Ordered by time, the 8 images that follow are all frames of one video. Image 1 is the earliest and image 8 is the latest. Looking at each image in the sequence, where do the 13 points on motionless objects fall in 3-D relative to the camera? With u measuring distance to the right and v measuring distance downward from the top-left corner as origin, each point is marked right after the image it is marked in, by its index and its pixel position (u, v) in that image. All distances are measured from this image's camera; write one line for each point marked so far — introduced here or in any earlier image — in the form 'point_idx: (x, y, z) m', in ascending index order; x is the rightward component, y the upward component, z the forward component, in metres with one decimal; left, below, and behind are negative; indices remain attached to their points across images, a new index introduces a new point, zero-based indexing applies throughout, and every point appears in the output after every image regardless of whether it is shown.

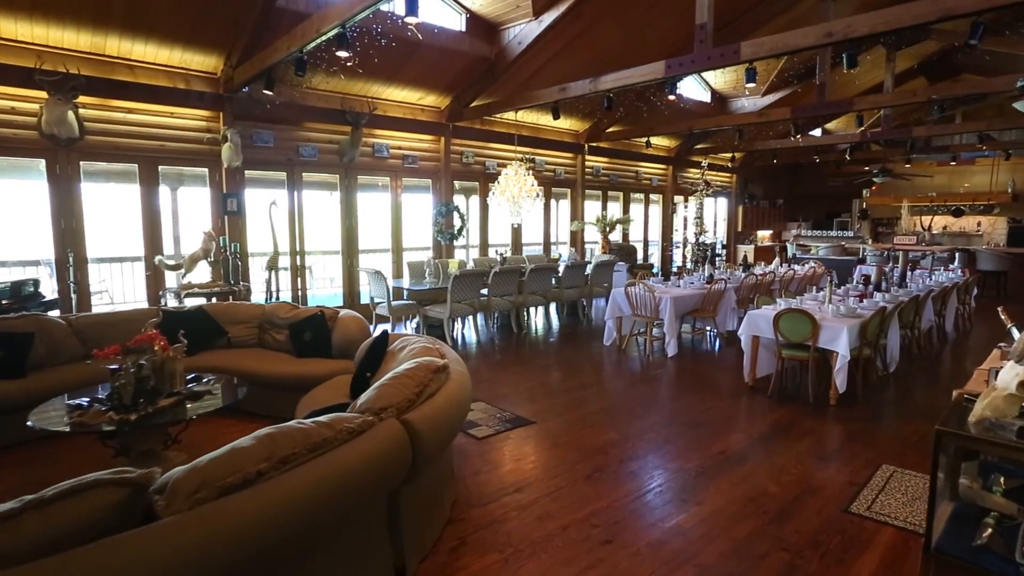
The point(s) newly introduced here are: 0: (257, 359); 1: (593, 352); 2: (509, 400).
0: (-1.8, -0.5, +4.2) m
1: (+0.9, -0.7, +6.4) m
2: (0.0, -0.9, +4.5) m
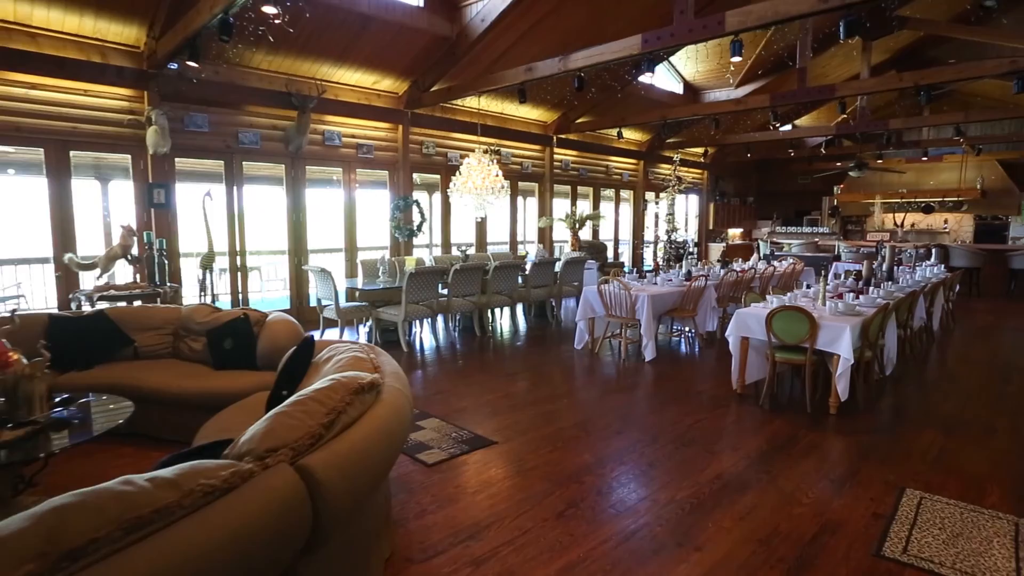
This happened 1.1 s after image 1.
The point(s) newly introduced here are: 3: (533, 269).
0: (-2.1, -0.5, +3.5) m
1: (+0.5, -0.7, +5.9) m
2: (-0.3, -0.8, +3.9) m
3: (+0.2, +0.2, +7.2) m
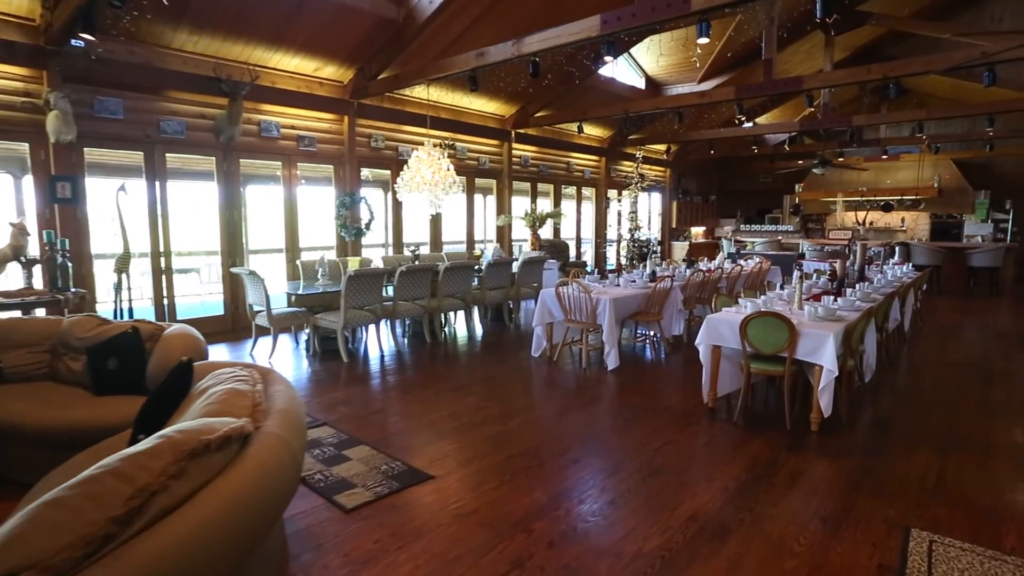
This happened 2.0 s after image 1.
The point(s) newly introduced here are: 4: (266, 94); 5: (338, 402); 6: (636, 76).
0: (-2.4, -0.5, +2.9) m
1: (+0.1, -0.7, +5.4) m
2: (-0.6, -0.9, +3.4) m
3: (-0.3, +0.2, +6.7) m
4: (-2.7, +2.2, +6.7) m
5: (-1.3, -0.8, +4.4) m
6: (+2.2, +3.7, +10.5) m
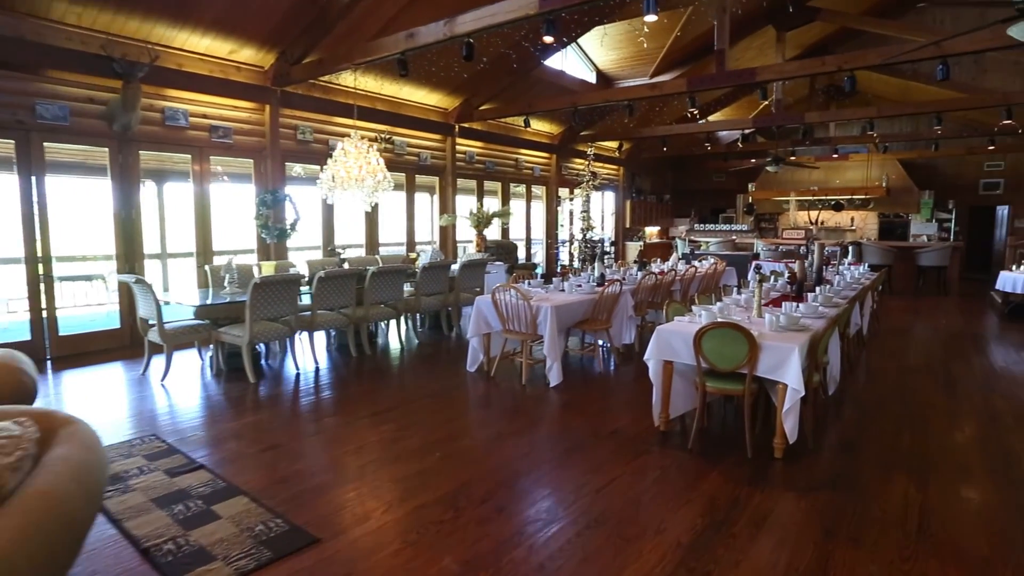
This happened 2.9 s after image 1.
0: (-2.7, -0.6, +2.2) m
1: (-0.5, -0.8, +4.8) m
2: (-1.0, -0.9, +2.8) m
3: (-0.9, +0.1, +6.1) m
4: (-3.4, +2.1, +5.9) m
5: (-1.7, -0.9, +3.7) m
6: (+1.3, +3.7, +10.1) m
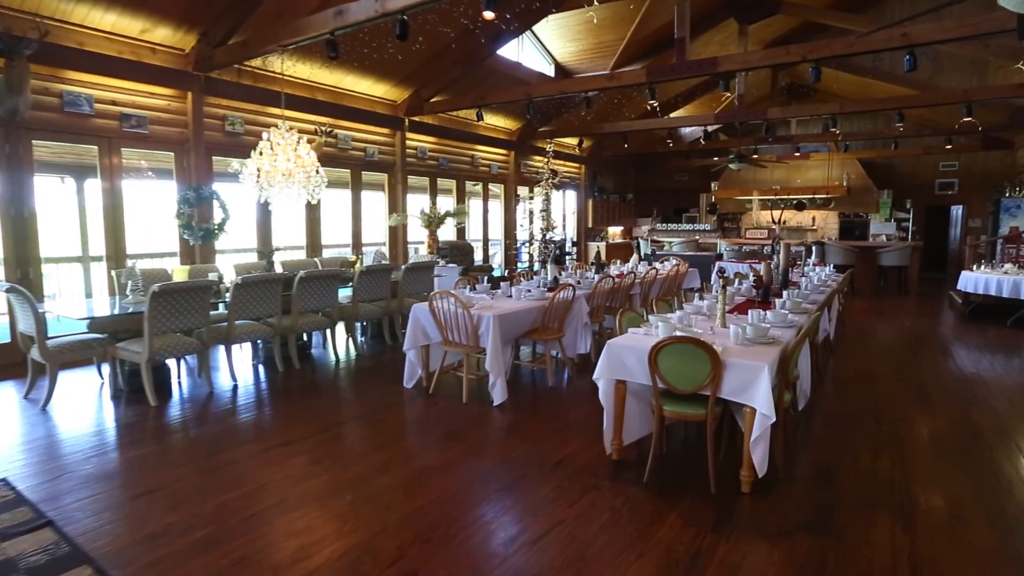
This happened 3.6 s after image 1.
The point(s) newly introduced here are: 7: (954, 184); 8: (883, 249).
0: (-3.0, -0.7, +1.5) m
1: (-0.9, -0.8, +4.3) m
2: (-1.3, -1.0, +2.3) m
3: (-1.4, +0.1, +5.6) m
4: (-3.9, +2.0, +5.2) m
5: (-2.1, -1.0, +3.1) m
6: (+0.5, +3.7, +9.7) m
7: (+9.7, +2.3, +13.1) m
8: (+6.4, +0.7, +10.3) m
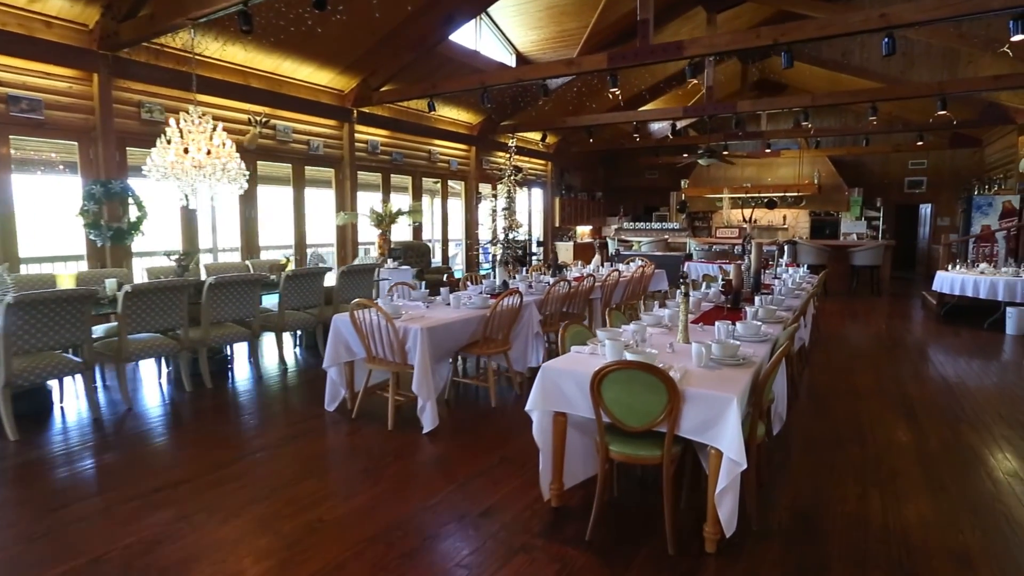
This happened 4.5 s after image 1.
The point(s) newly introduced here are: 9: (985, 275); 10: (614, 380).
0: (-3.3, -0.7, +0.9) m
1: (-1.3, -0.9, +3.7) m
2: (-1.6, -1.0, +1.6) m
3: (-1.9, 0.0, +5.0) m
4: (-4.3, +1.9, +4.5) m
5: (-2.4, -1.0, +2.5) m
6: (-0.1, +3.6, +9.1) m
7: (+8.9, +2.3, +12.9) m
8: (+5.7, +0.7, +9.9) m
9: (+5.7, +0.2, +7.2) m
10: (+0.4, -0.3, +2.1) m
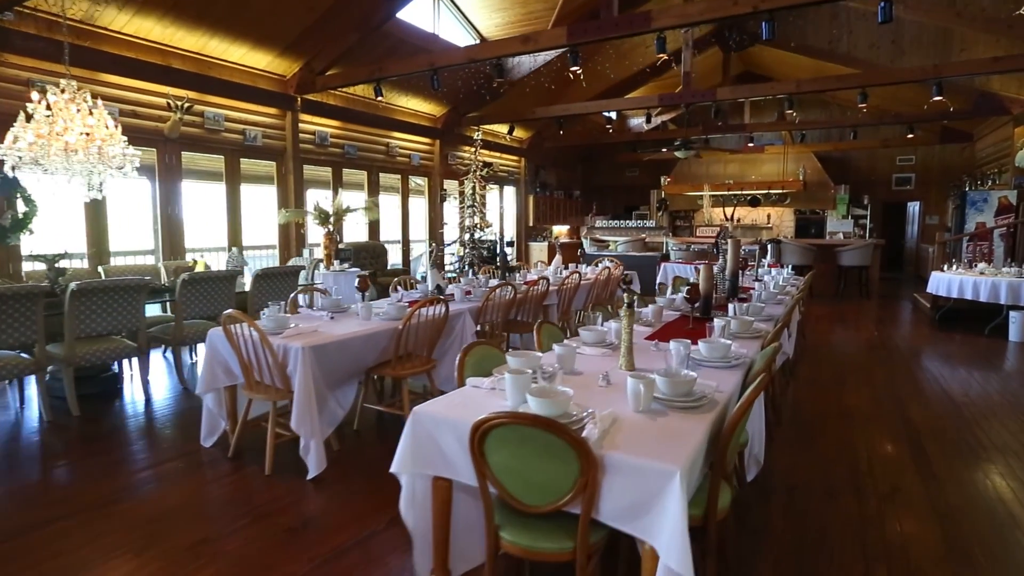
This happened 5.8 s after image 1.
0: (-3.6, -0.8, +0.1) m
1: (-1.7, -0.9, +3.0) m
2: (-2.0, -1.1, +0.9) m
3: (-2.3, 0.0, +4.2) m
4: (-4.8, +1.9, +3.7) m
5: (-2.8, -1.0, +1.7) m
6: (-0.7, +3.6, +8.4) m
7: (+8.3, +2.3, +12.4) m
8: (+5.2, +0.6, +9.3) m
9: (+5.3, +0.1, +6.6) m
10: (0.0, -0.4, +1.4) m
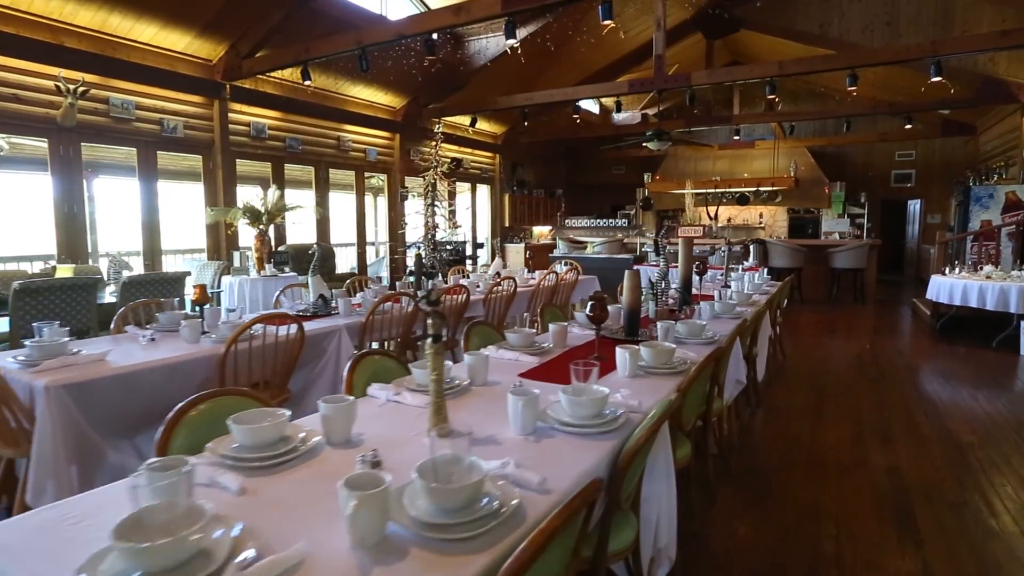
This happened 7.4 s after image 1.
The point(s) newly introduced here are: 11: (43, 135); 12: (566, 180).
0: (-4.2, -0.8, -0.6) m
1: (-2.3, -1.0, +2.2) m
2: (-2.6, -1.1, +0.2) m
3: (-2.9, -0.1, +3.5) m
4: (-5.3, +1.8, +3.0) m
5: (-3.4, -1.1, +1.0) m
6: (-1.2, +3.5, +7.7) m
7: (+7.8, +2.2, +11.6) m
8: (+4.6, +0.6, +8.6) m
9: (+4.7, +0.1, +5.9) m
10: (-0.6, -0.4, +0.6) m
11: (-4.2, +1.4, +5.4) m
12: (+1.2, +2.6, +14.1) m
